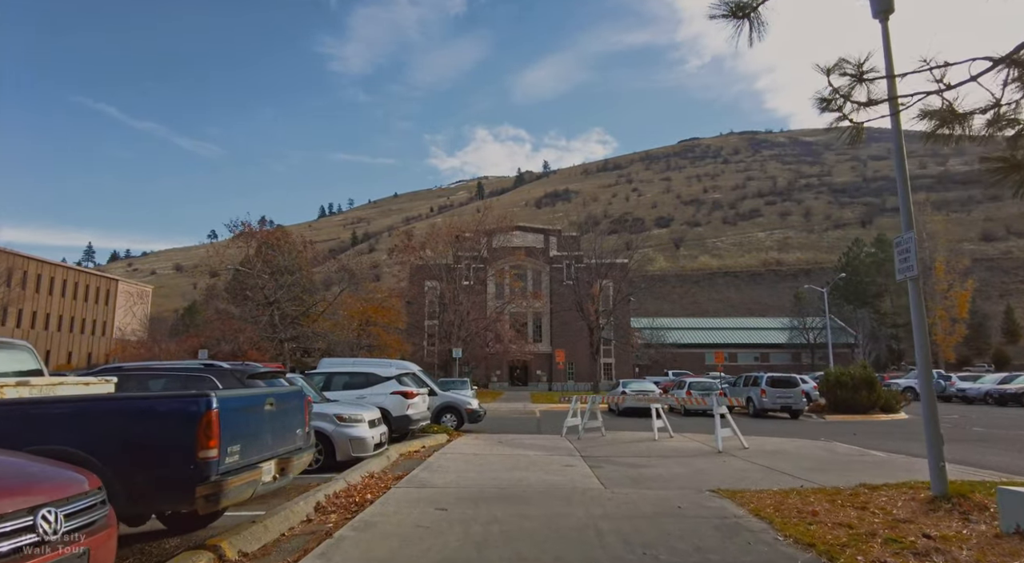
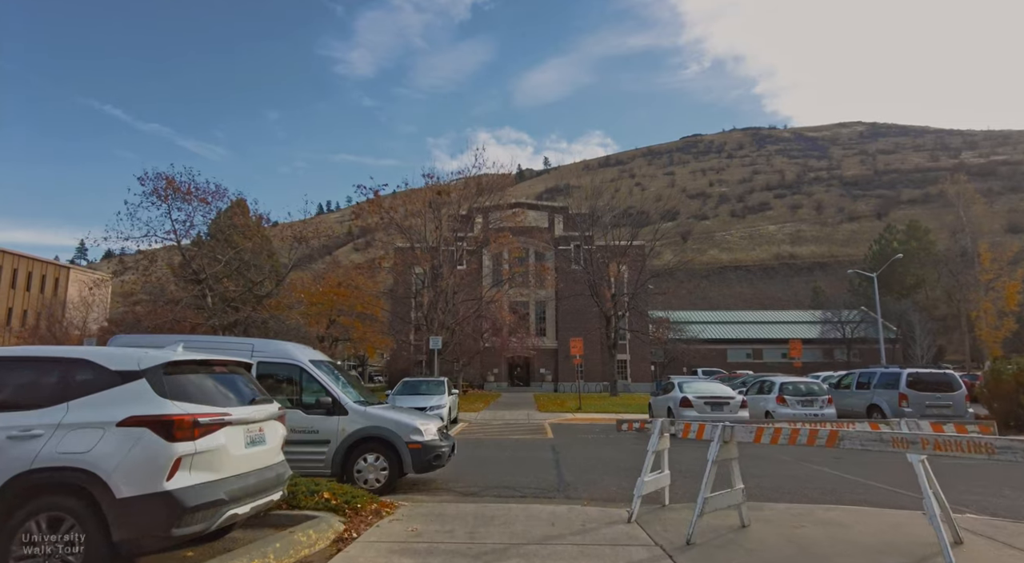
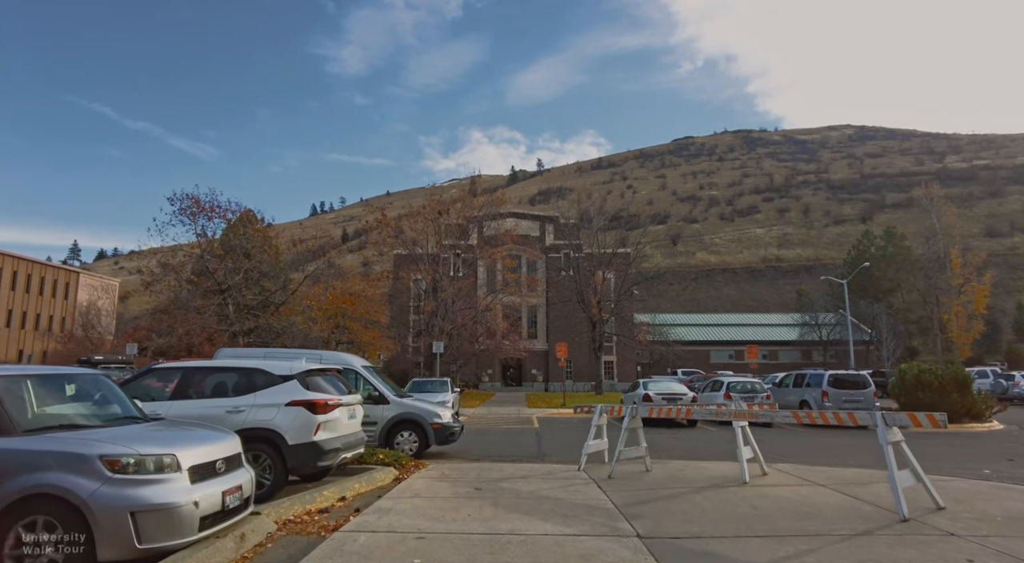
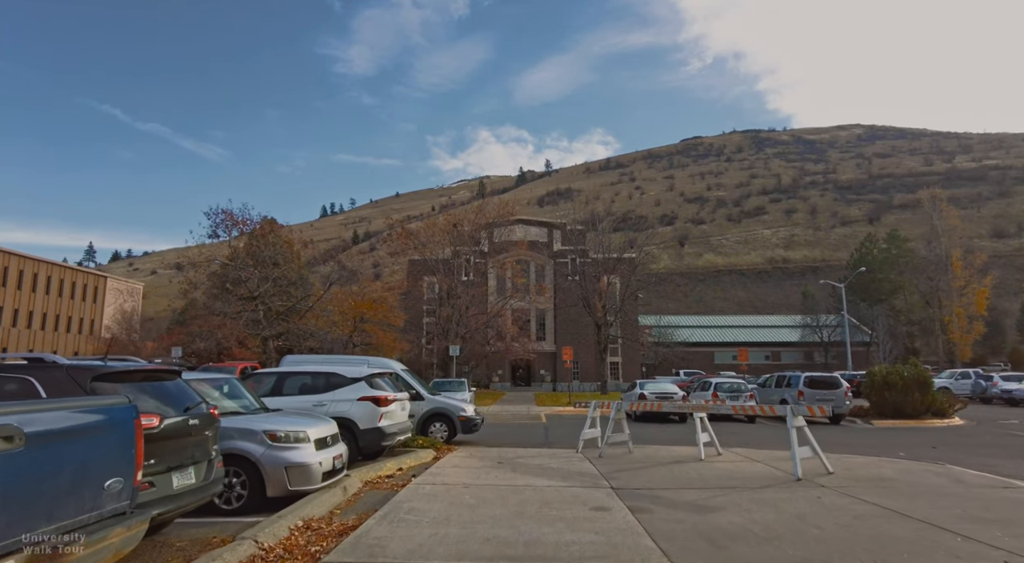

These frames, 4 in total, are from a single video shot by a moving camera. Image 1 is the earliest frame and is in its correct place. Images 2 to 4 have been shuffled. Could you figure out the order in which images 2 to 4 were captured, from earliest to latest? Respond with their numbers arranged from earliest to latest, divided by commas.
4, 3, 2
